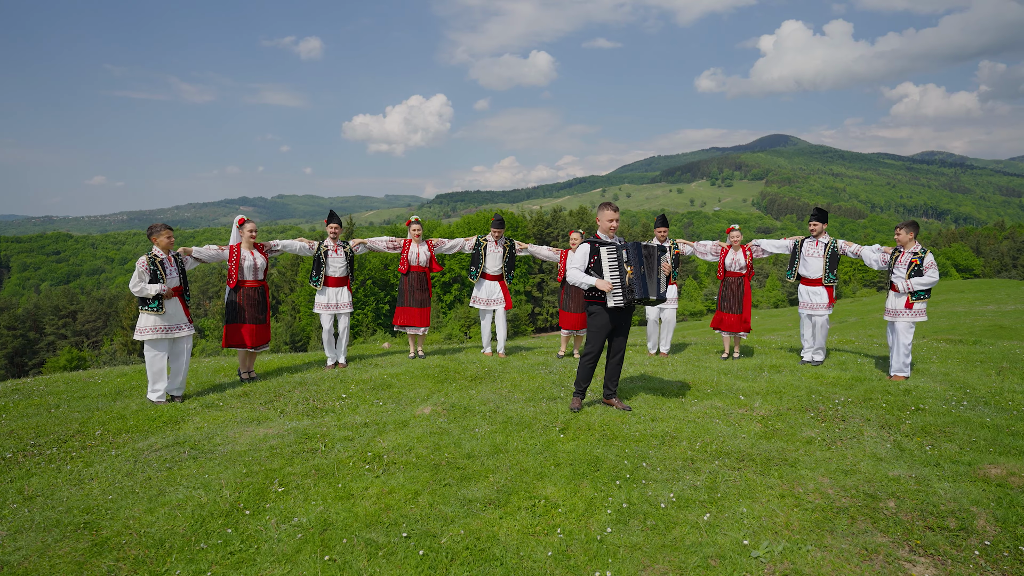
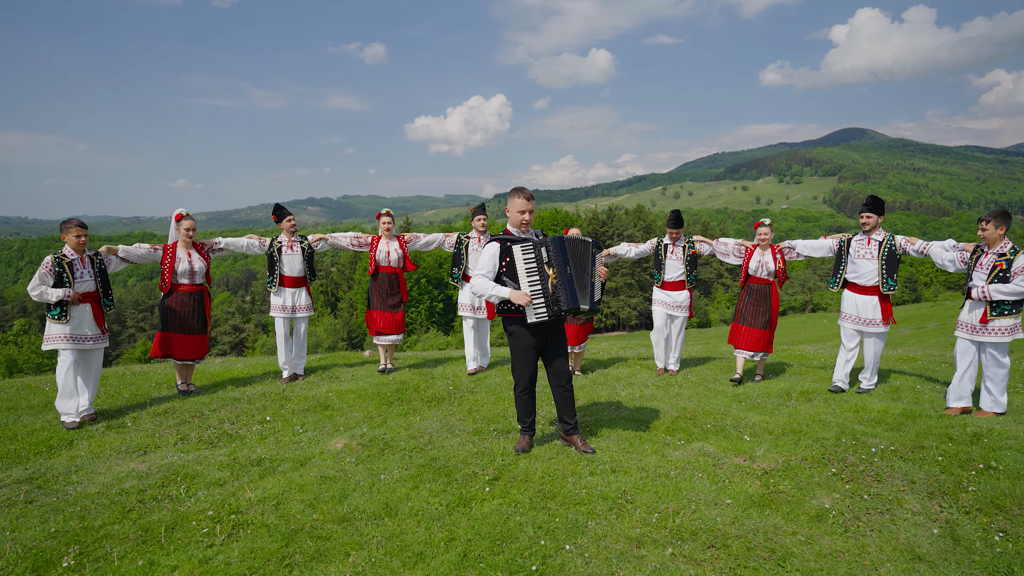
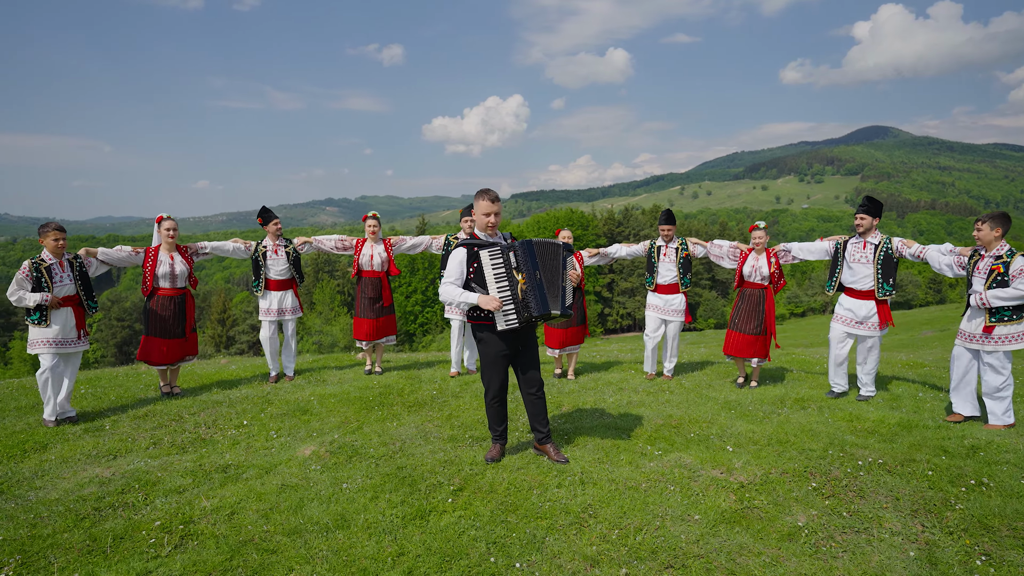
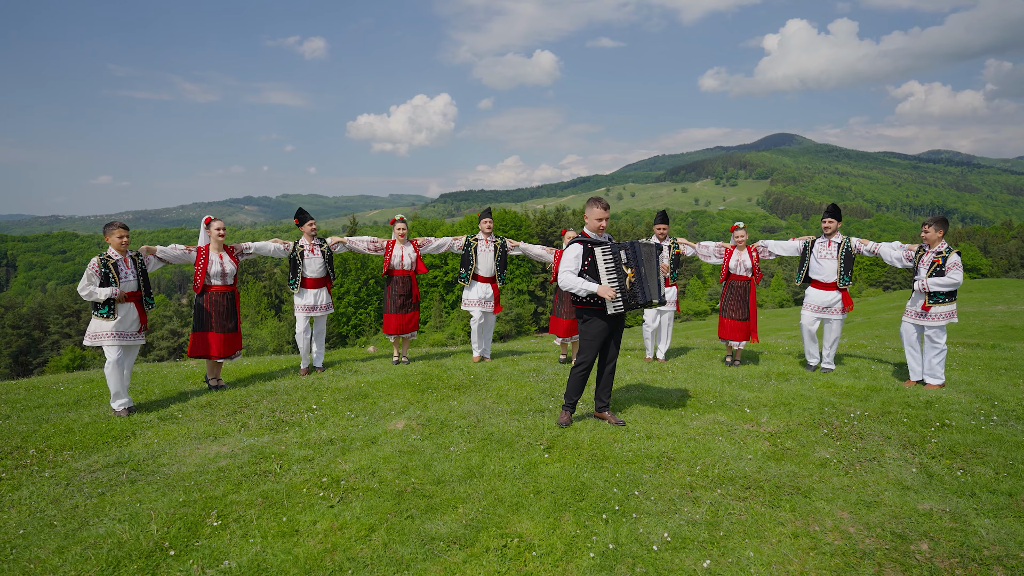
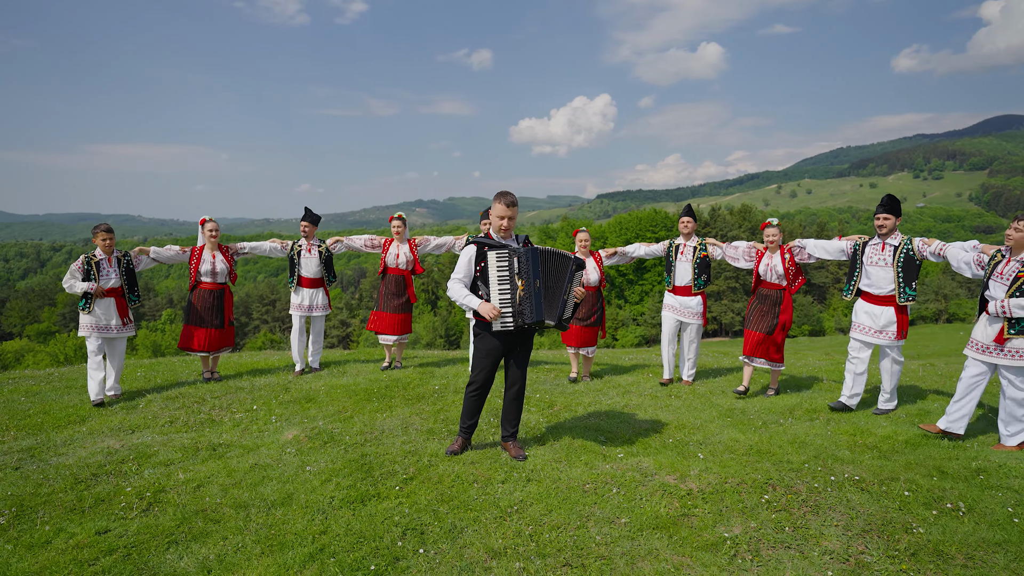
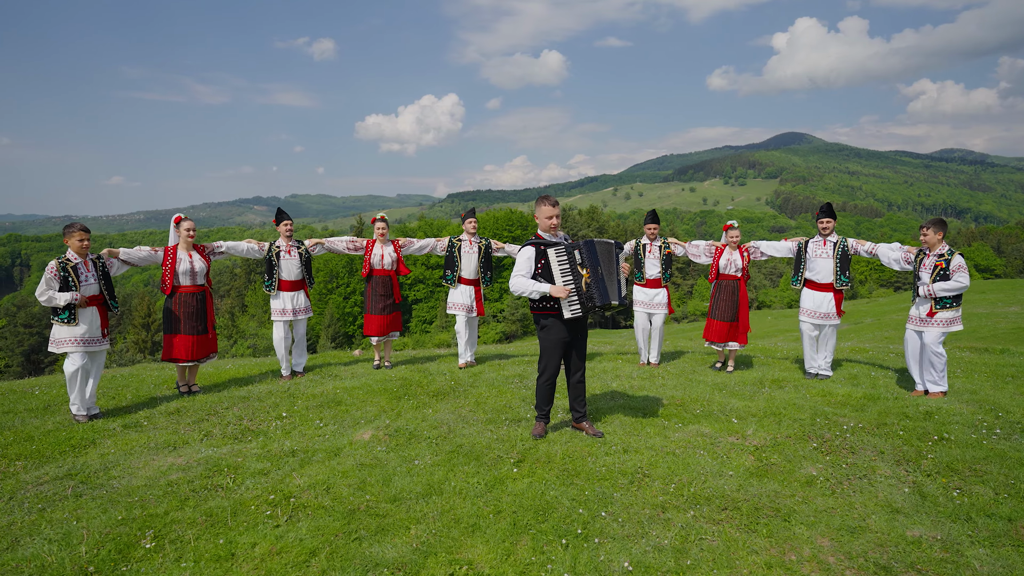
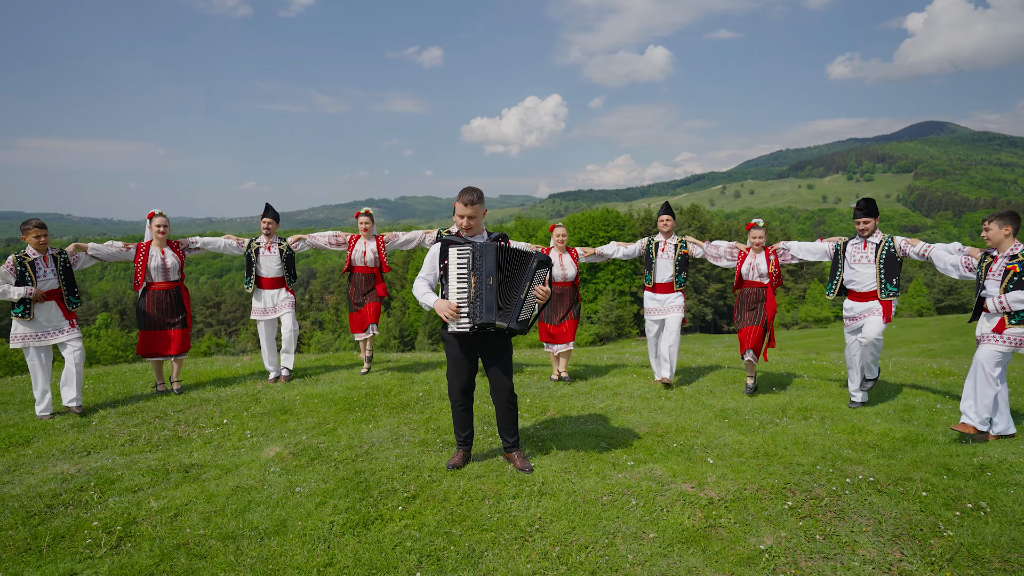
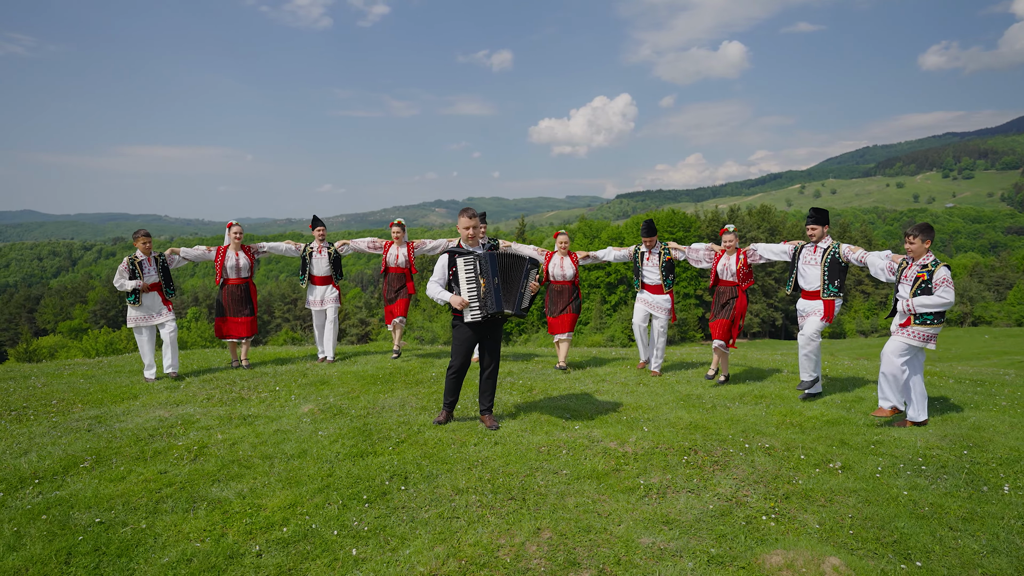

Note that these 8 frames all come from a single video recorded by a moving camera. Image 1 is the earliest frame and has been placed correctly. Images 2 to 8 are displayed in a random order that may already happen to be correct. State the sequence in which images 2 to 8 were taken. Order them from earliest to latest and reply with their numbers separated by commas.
4, 6, 2, 3, 7, 5, 8
